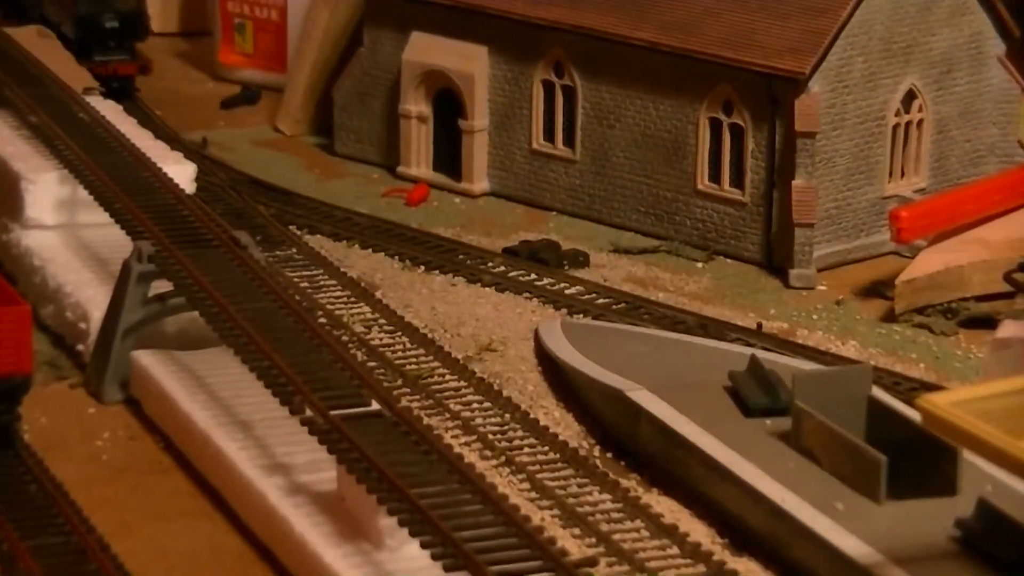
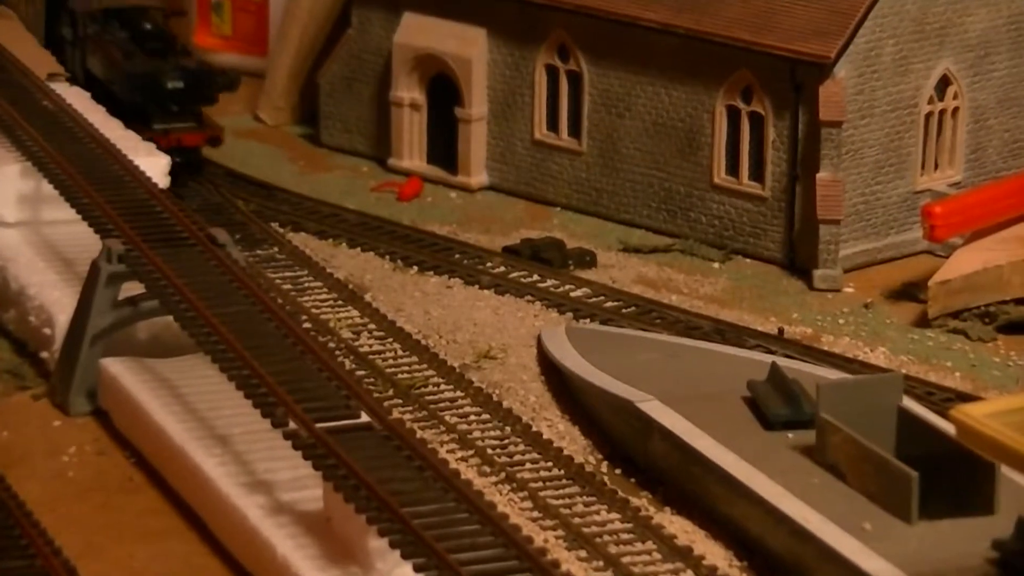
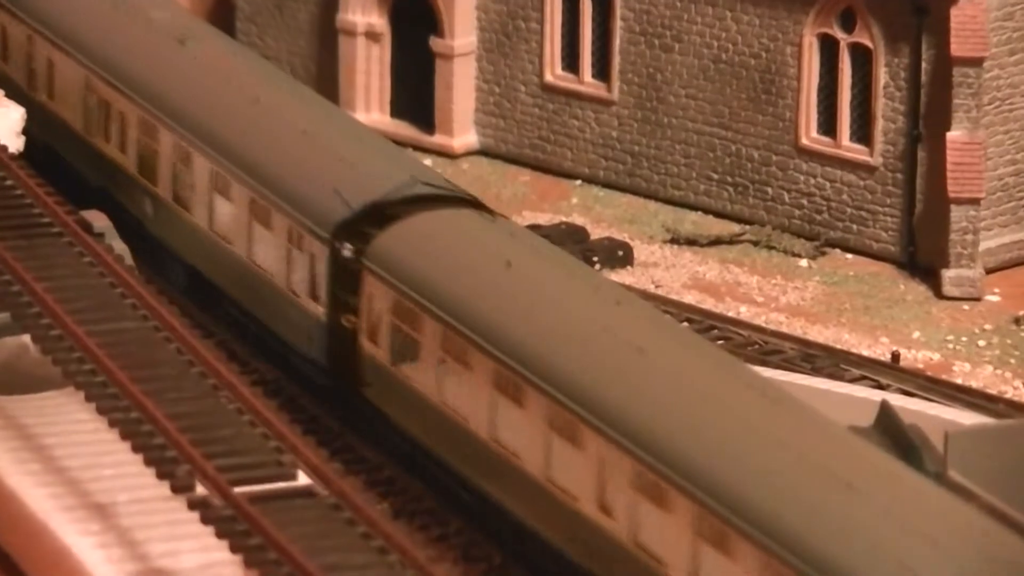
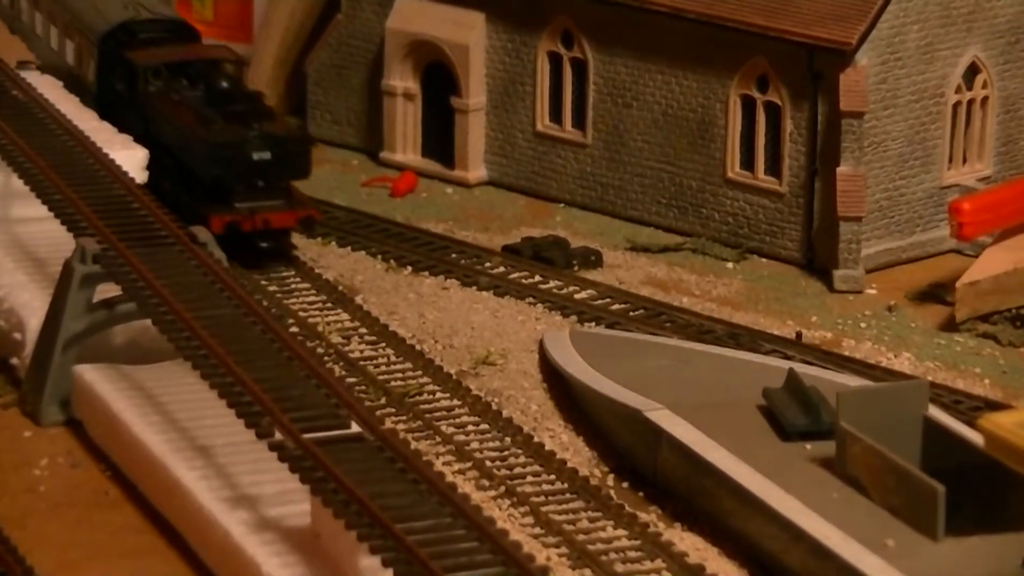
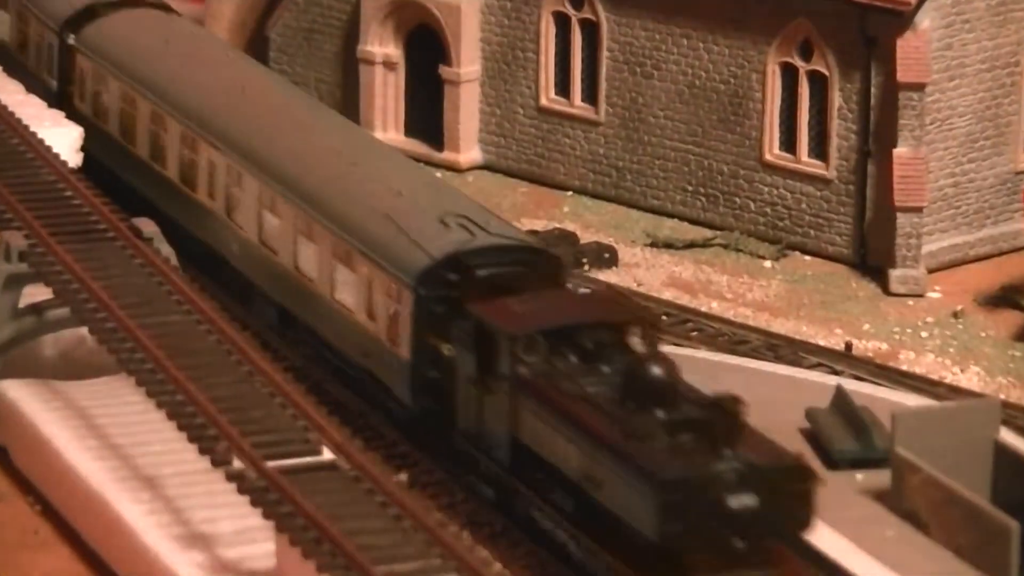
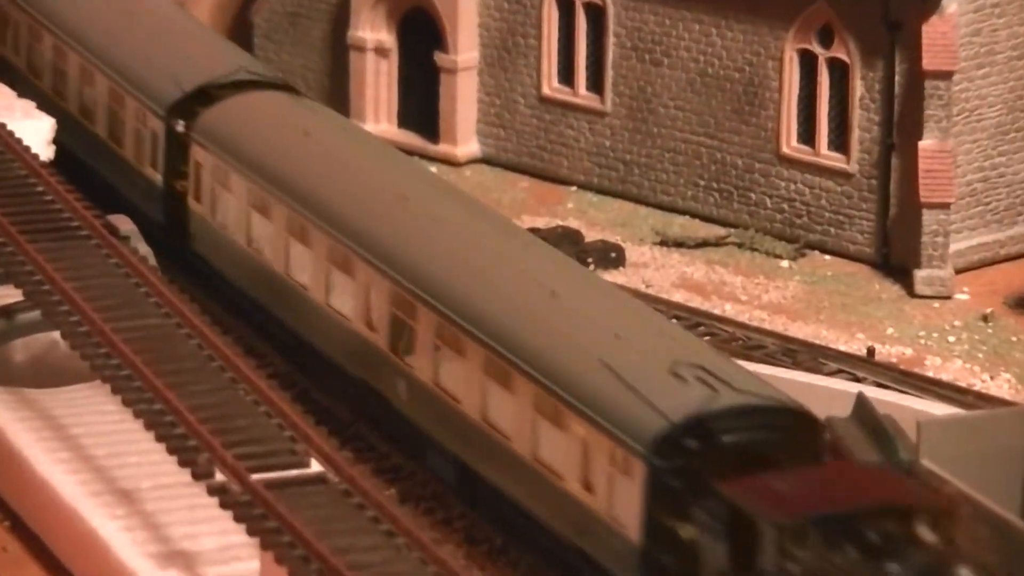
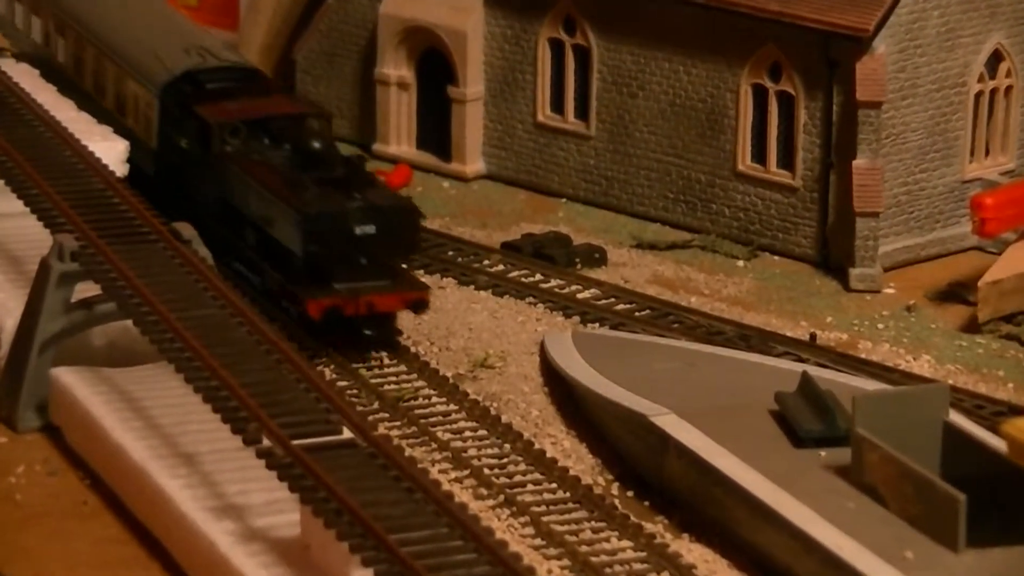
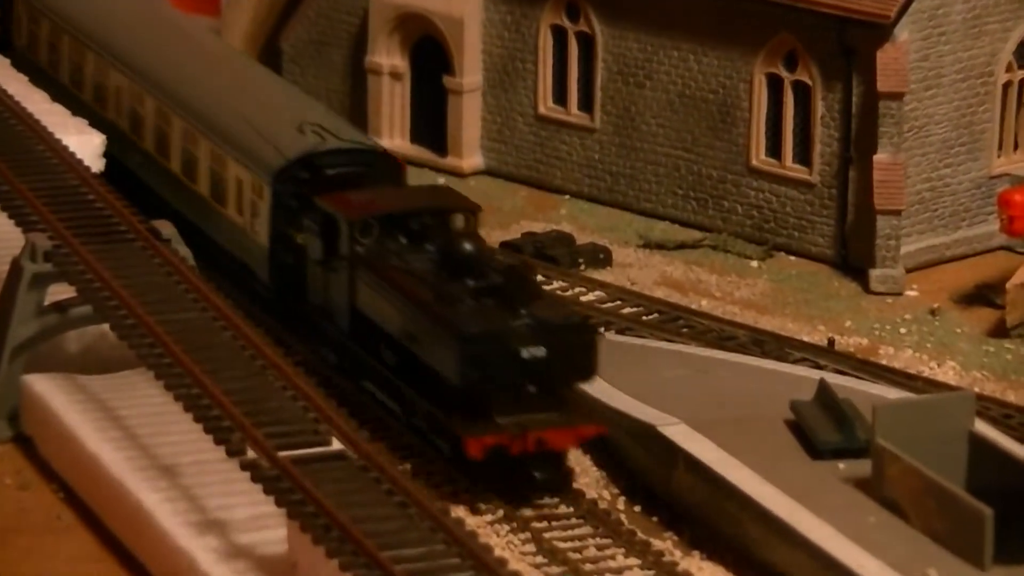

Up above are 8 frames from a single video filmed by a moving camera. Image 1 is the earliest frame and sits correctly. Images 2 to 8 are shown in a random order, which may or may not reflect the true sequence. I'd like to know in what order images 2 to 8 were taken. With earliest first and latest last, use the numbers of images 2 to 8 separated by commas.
2, 4, 7, 8, 5, 6, 3
